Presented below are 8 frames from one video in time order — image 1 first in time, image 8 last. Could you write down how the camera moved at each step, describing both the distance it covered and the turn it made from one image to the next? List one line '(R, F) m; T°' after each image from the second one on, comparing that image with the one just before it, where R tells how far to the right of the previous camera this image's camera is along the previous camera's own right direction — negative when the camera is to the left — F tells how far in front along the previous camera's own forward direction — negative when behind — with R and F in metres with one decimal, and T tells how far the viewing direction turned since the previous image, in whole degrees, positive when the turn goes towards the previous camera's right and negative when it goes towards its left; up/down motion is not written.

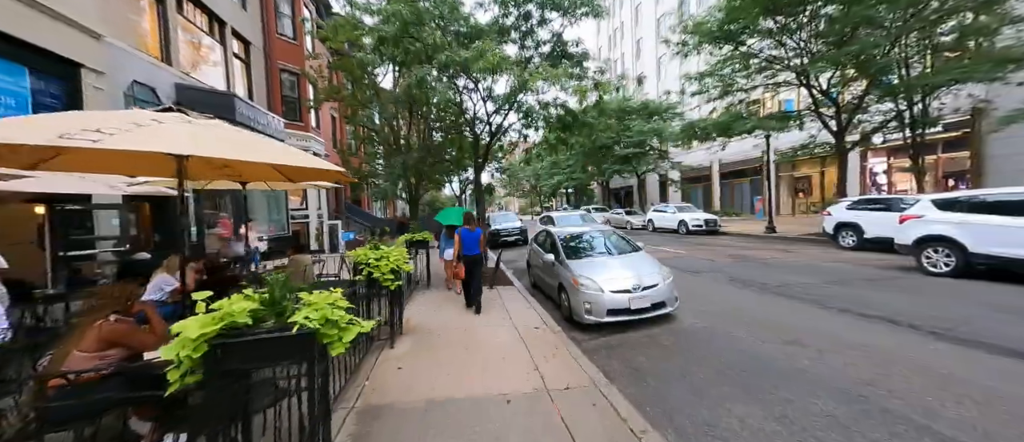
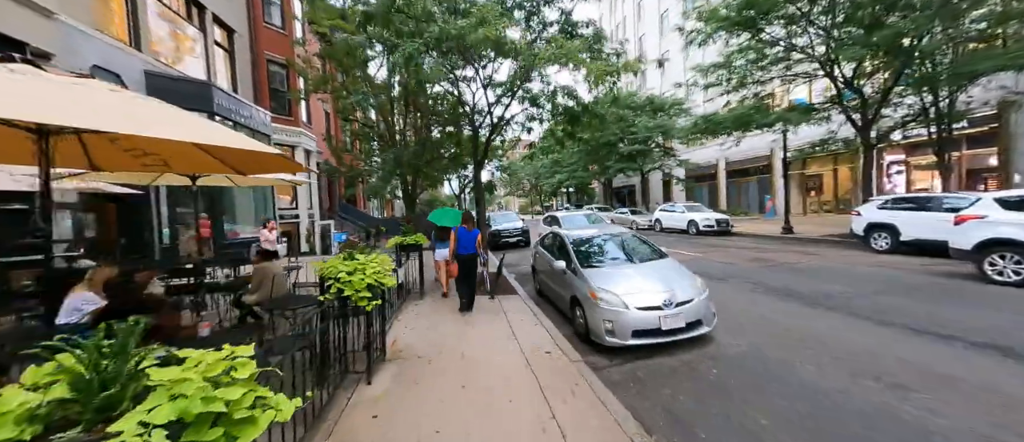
(-0.1, +0.8) m; 0°
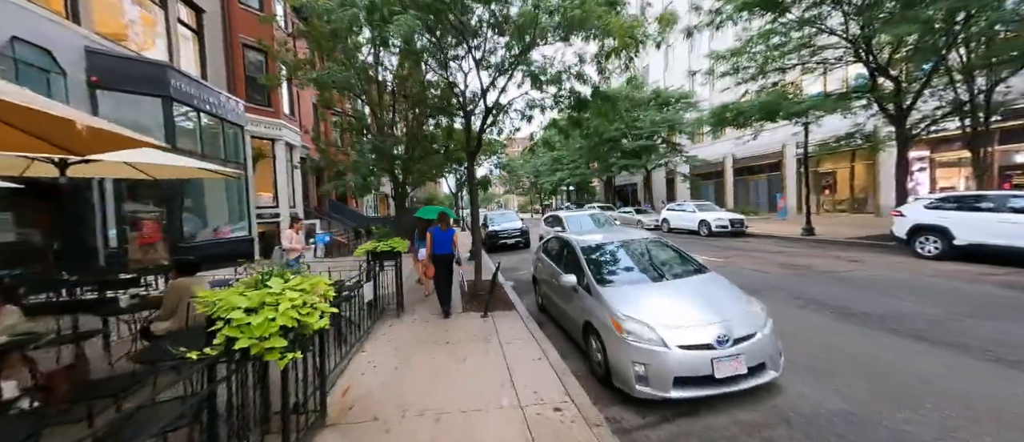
(0.0, +1.2) m; 0°
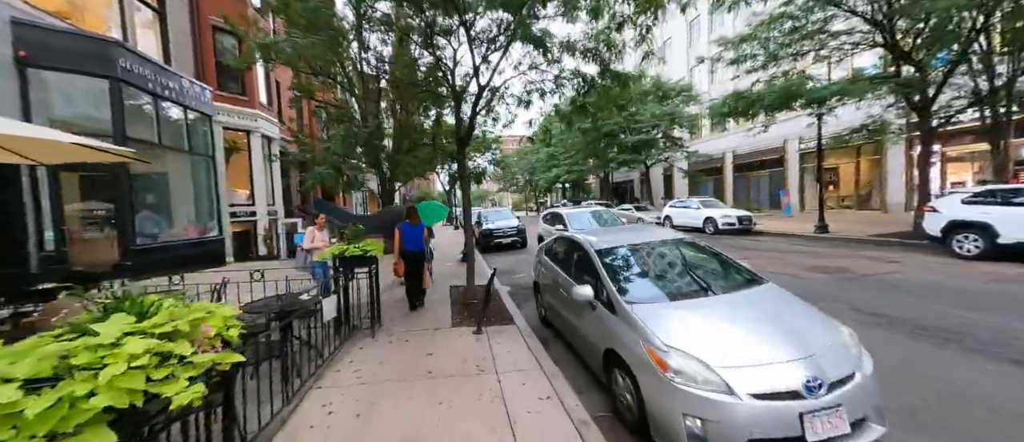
(0.0, +0.9) m; +1°
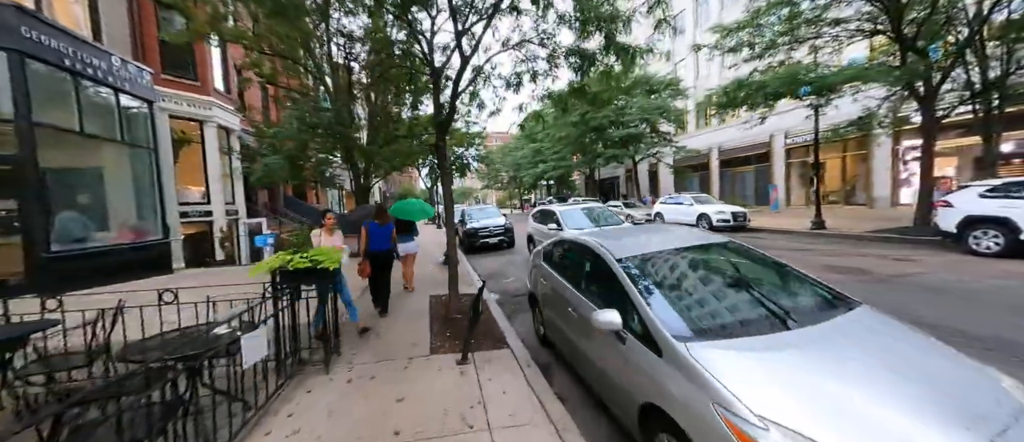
(-0.1, +0.9) m; +3°
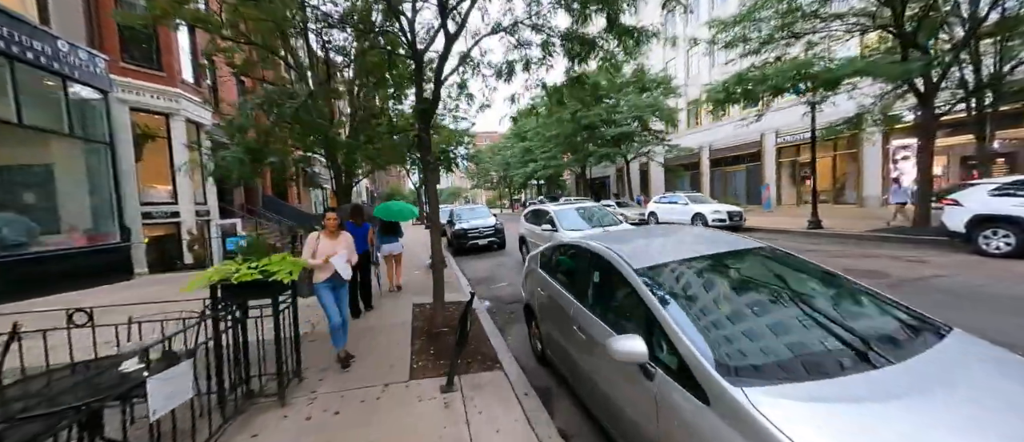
(0.0, +0.5) m; +2°
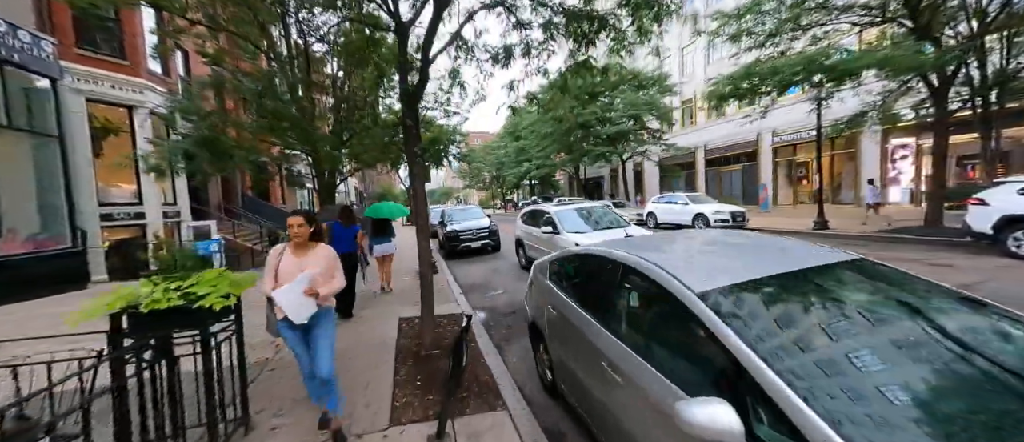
(-0.1, +0.7) m; +1°
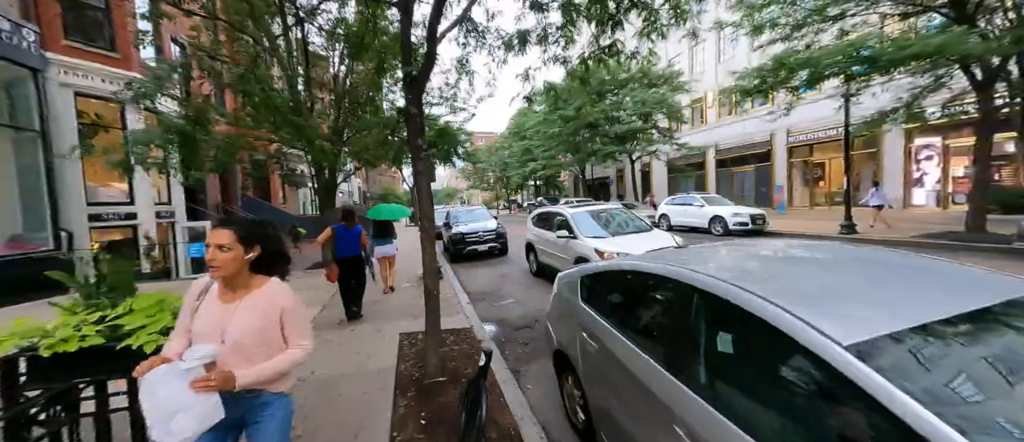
(-0.2, +0.6) m; -1°
